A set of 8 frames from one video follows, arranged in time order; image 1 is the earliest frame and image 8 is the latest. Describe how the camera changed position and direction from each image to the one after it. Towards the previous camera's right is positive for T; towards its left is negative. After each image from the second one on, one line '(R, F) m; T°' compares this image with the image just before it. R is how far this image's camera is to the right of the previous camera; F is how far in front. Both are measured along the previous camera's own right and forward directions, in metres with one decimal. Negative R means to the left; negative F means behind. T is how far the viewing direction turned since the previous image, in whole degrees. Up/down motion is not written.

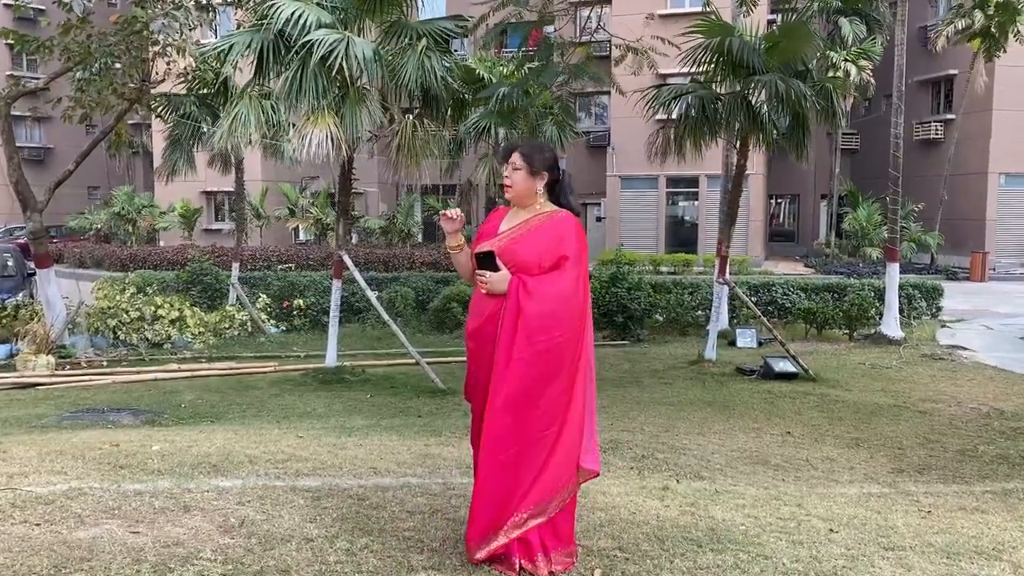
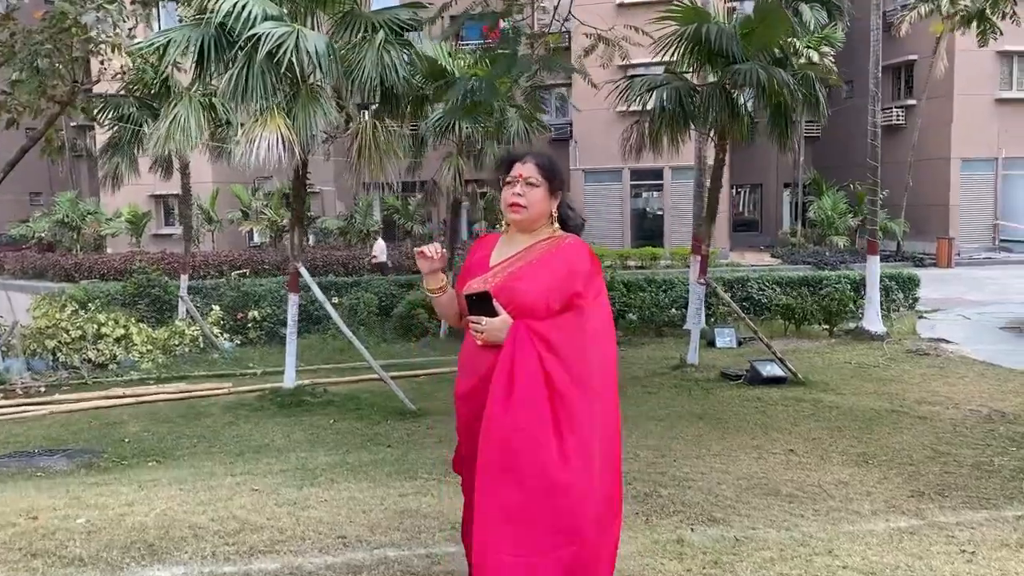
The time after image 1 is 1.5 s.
(-0.1, +0.5) m; +3°
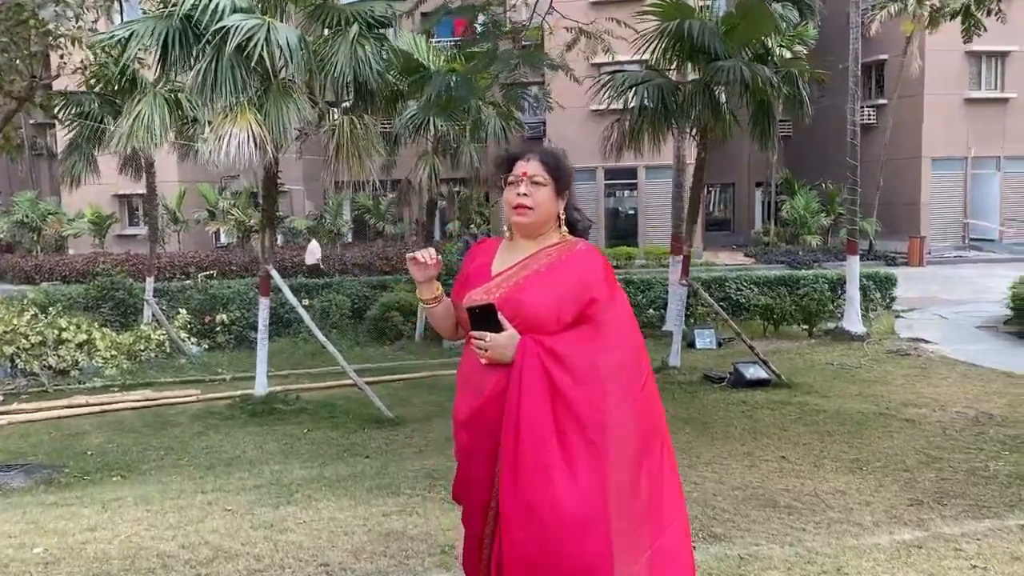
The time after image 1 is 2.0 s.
(-0.1, +0.2) m; +2°
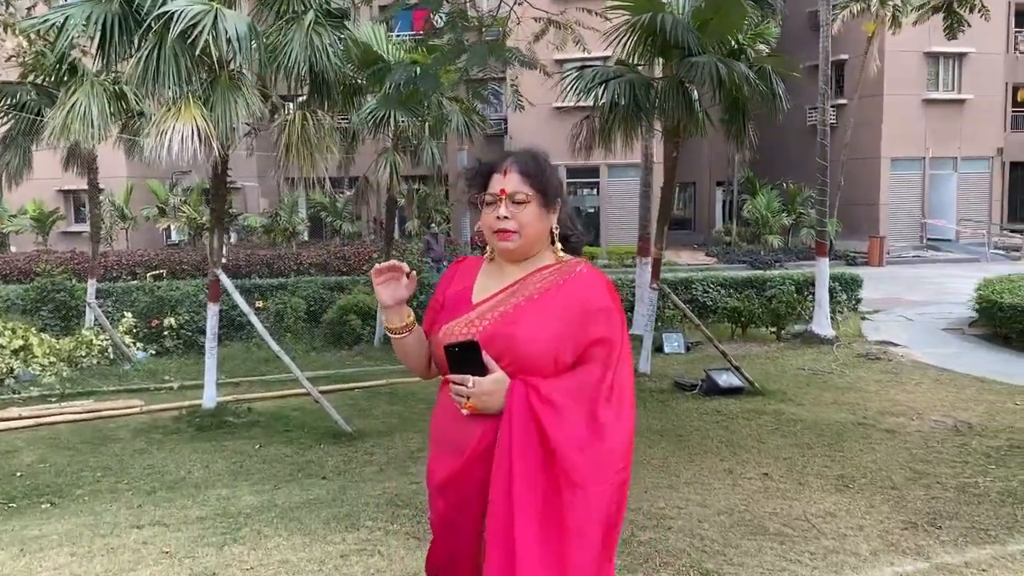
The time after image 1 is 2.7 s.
(-0.1, +0.3) m; +3°
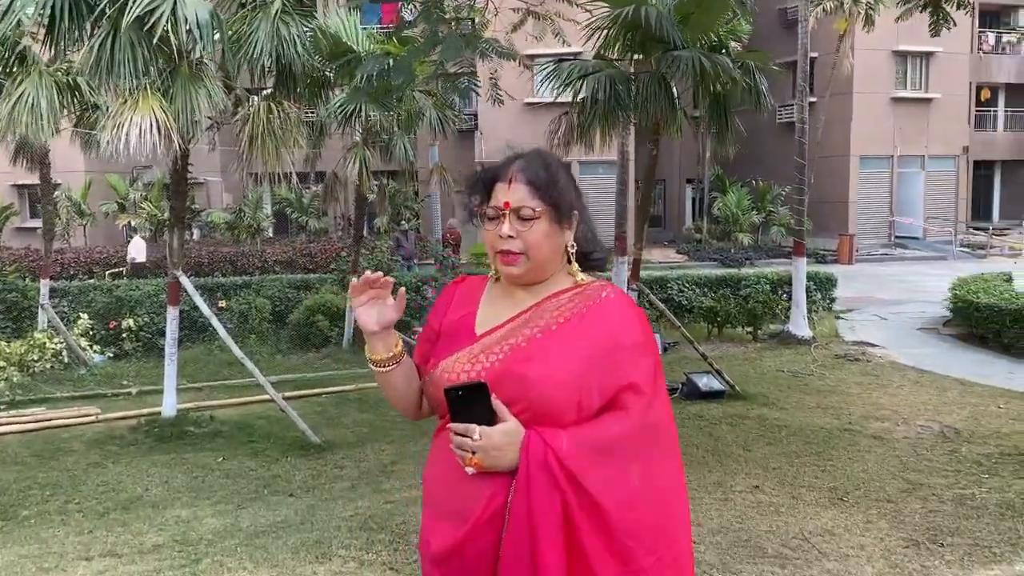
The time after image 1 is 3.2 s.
(-0.1, +0.3) m; +2°
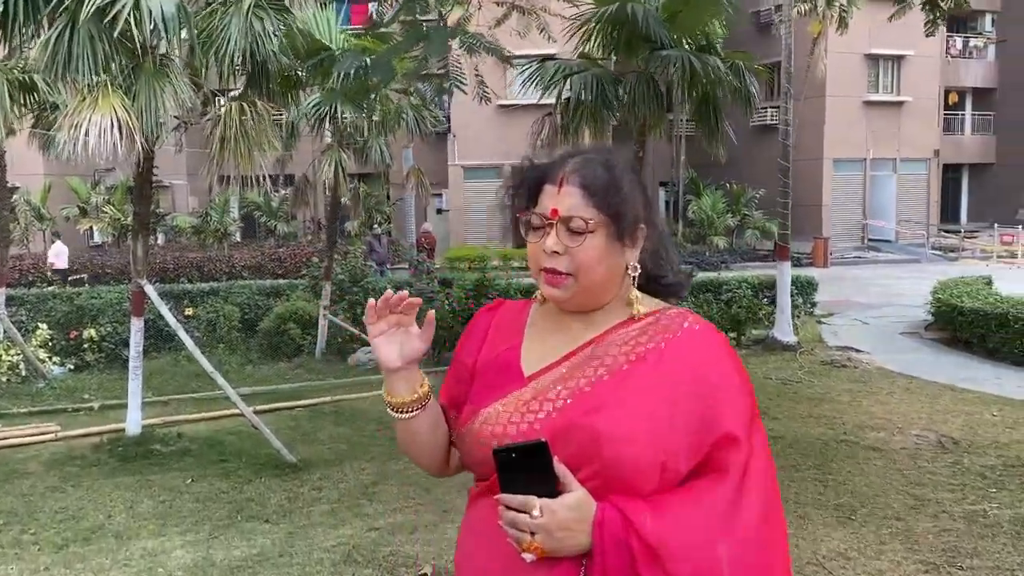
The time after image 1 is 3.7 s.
(-0.1, +0.3) m; +2°
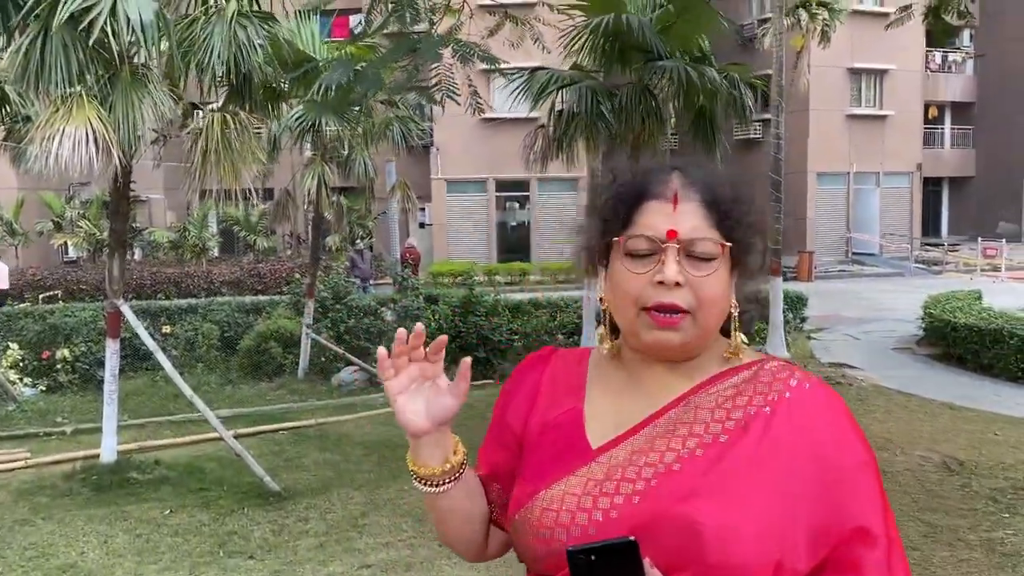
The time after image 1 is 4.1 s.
(-0.1, +0.2) m; +1°
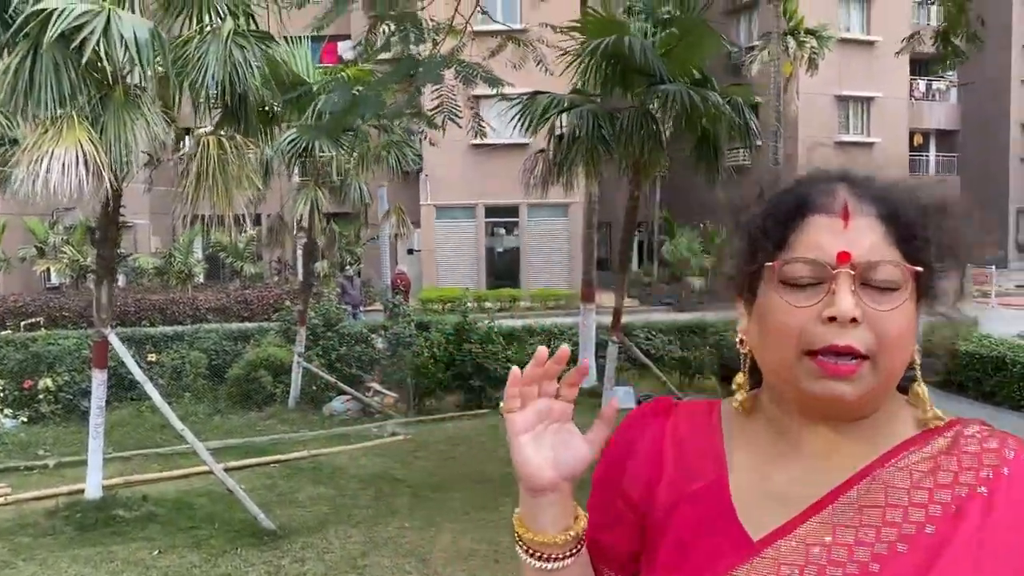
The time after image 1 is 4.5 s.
(-0.1, +0.2) m; +1°
